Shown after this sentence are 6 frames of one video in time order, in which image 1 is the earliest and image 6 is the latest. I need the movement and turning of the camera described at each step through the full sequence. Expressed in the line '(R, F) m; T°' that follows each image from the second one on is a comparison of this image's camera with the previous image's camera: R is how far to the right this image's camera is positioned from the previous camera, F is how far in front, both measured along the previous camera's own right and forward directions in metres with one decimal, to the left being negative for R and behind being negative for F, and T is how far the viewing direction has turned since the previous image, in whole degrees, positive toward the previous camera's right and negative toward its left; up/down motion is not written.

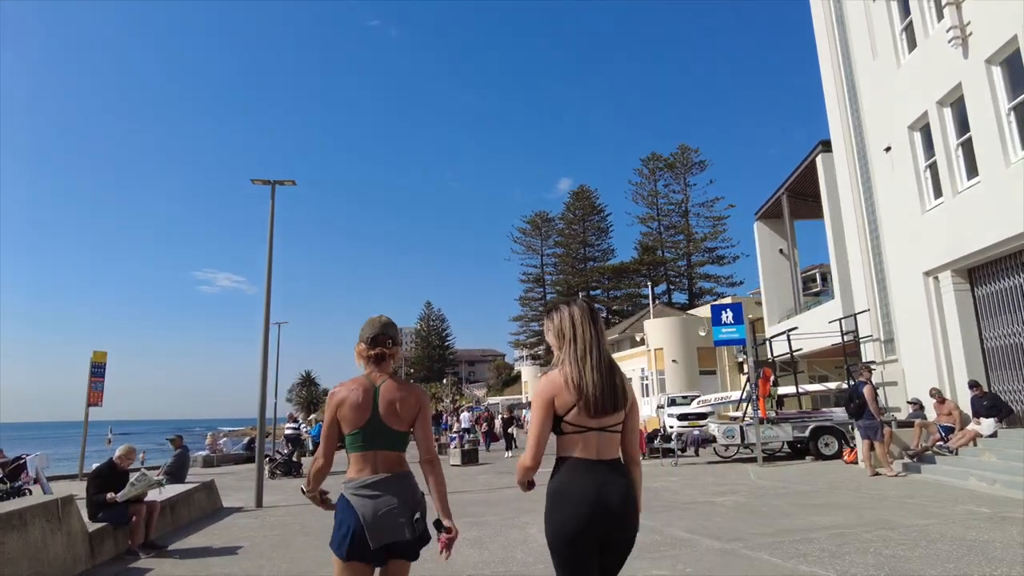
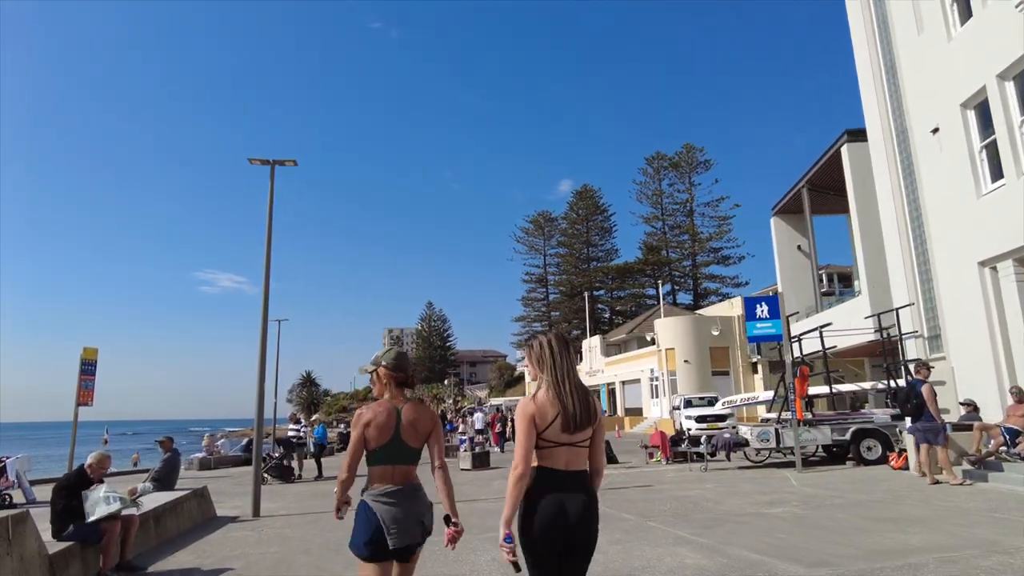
(-0.4, +1.1) m; 0°
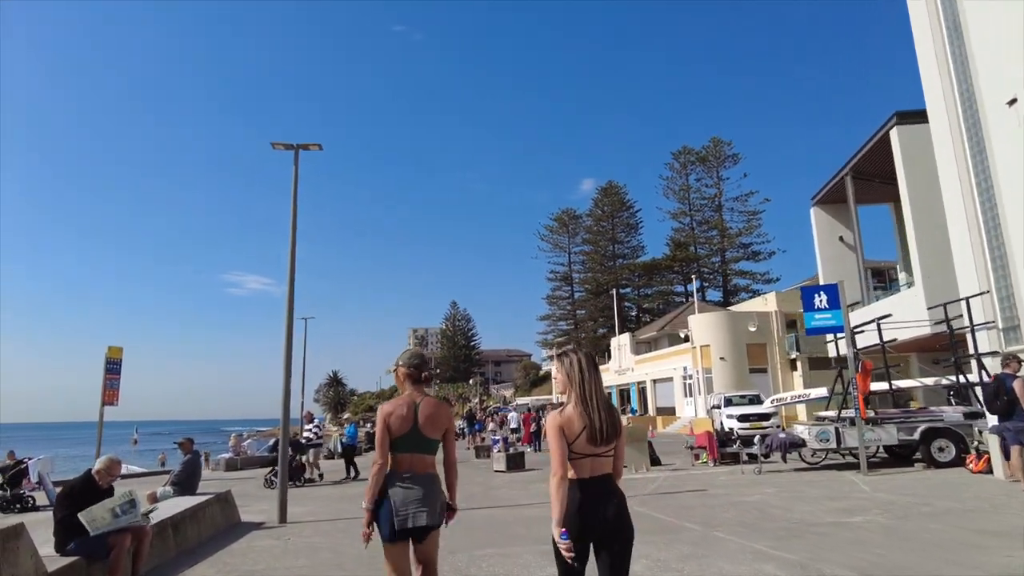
(-0.3, +0.8) m; -2°
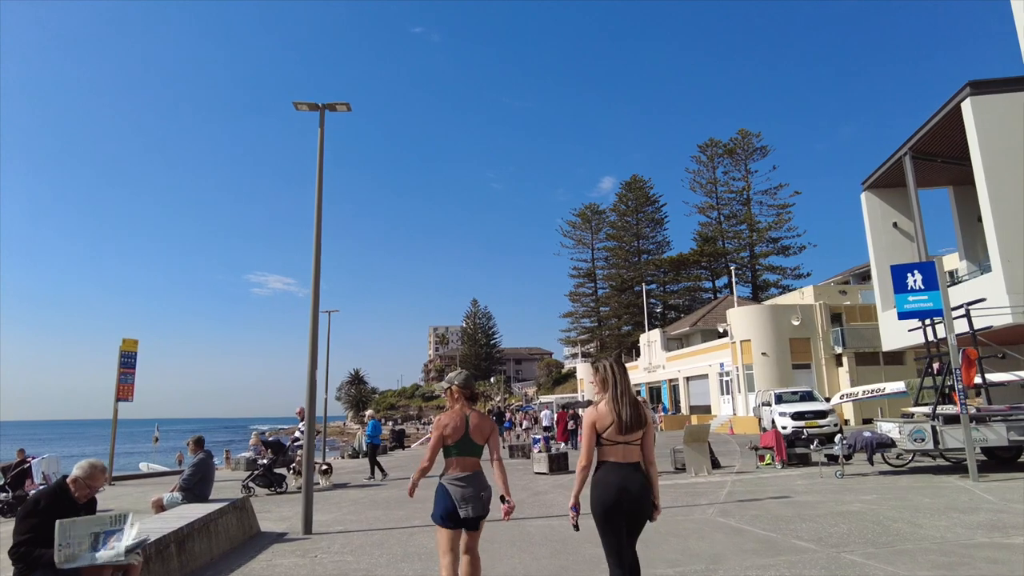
(-0.5, +1.5) m; -2°
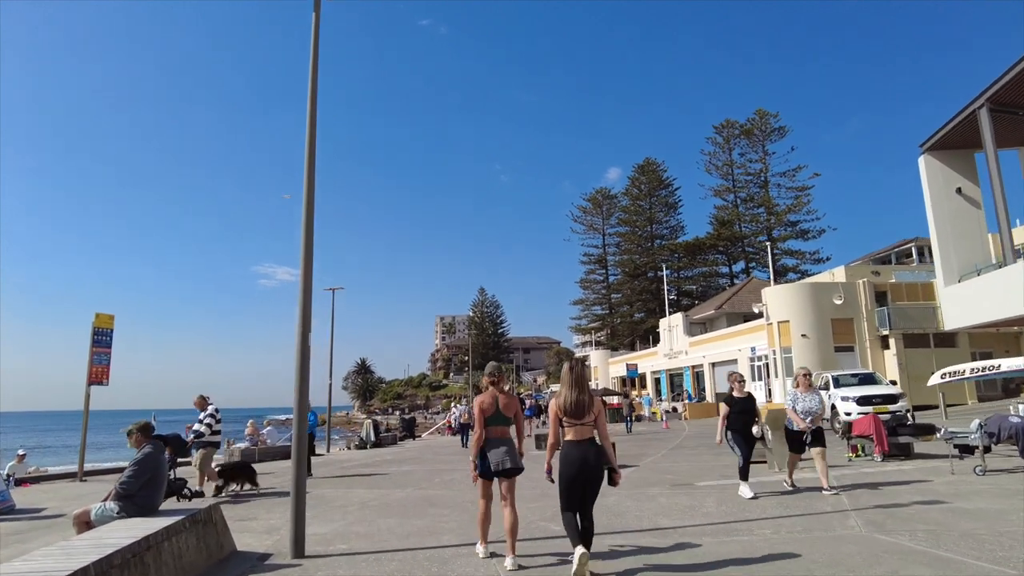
(-0.6, +2.6) m; 0°
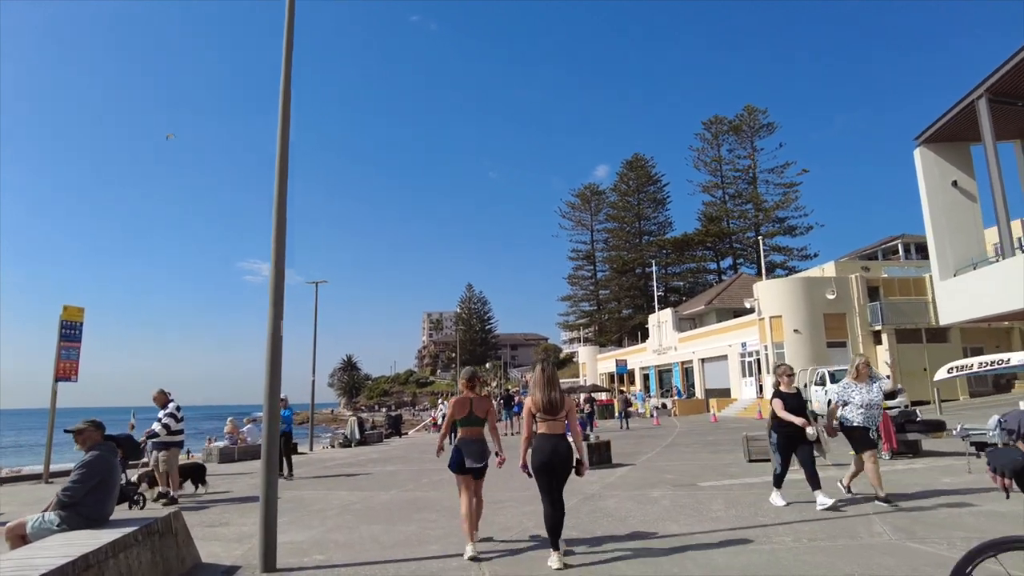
(-0.1, +0.7) m; +1°
